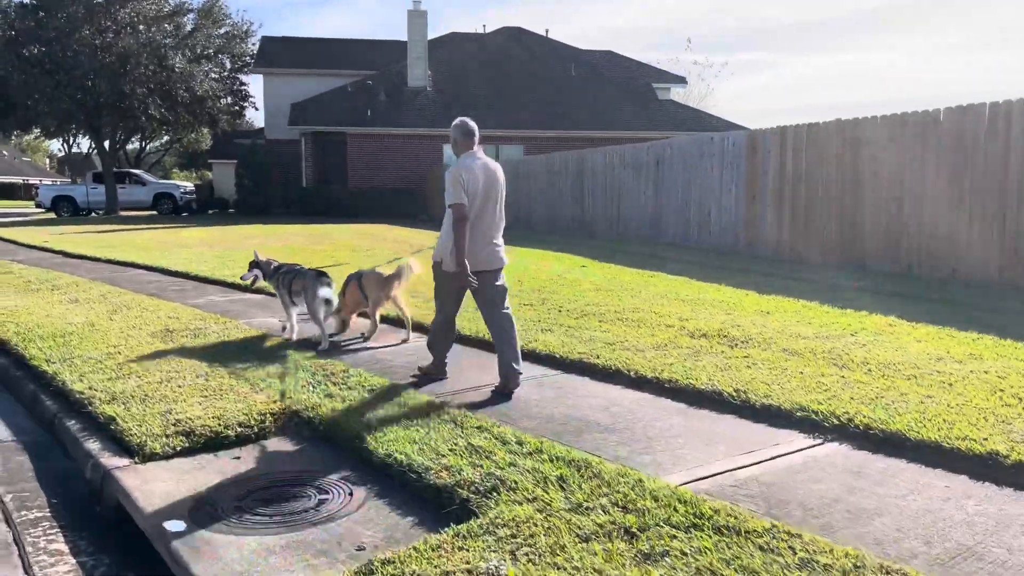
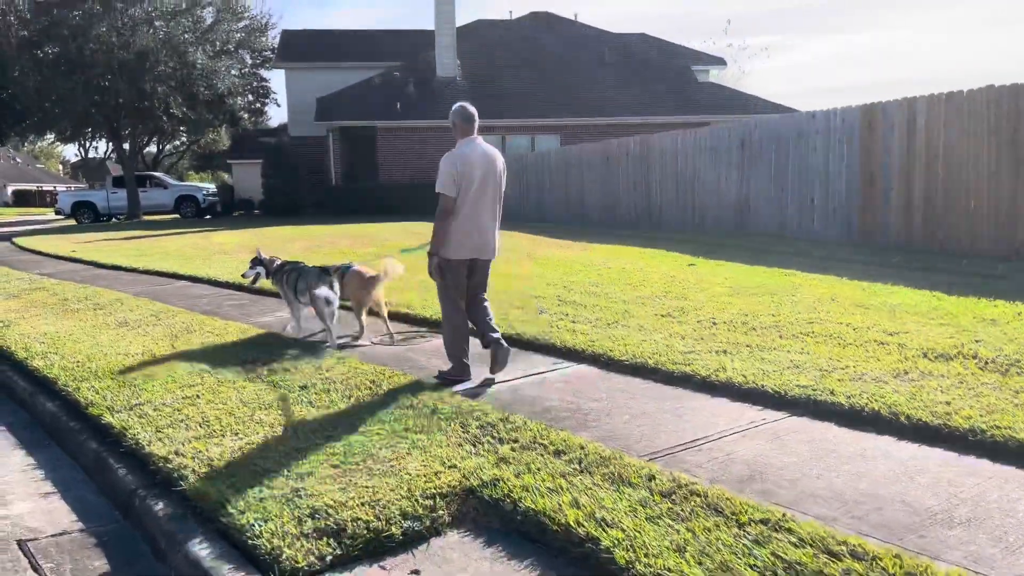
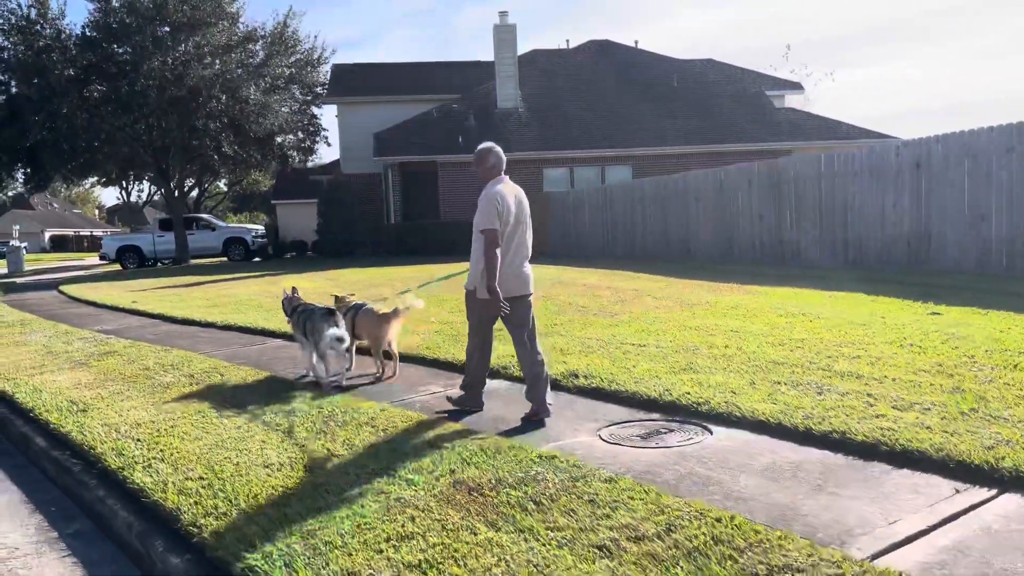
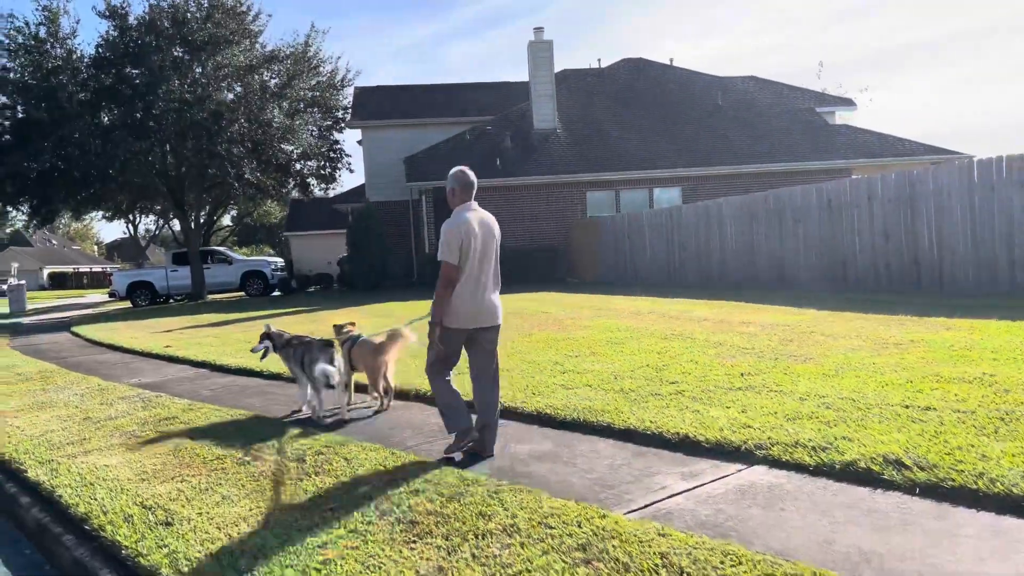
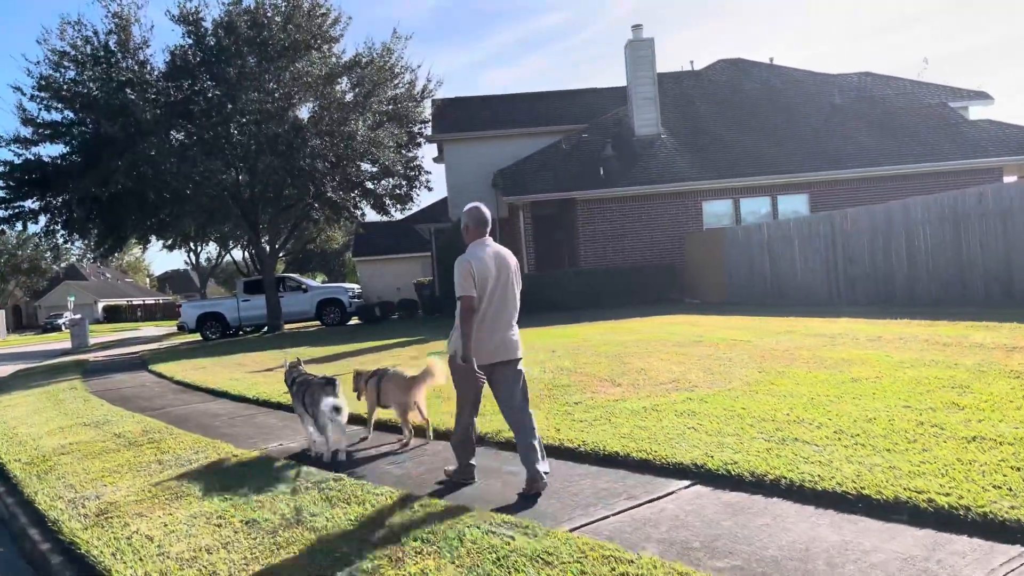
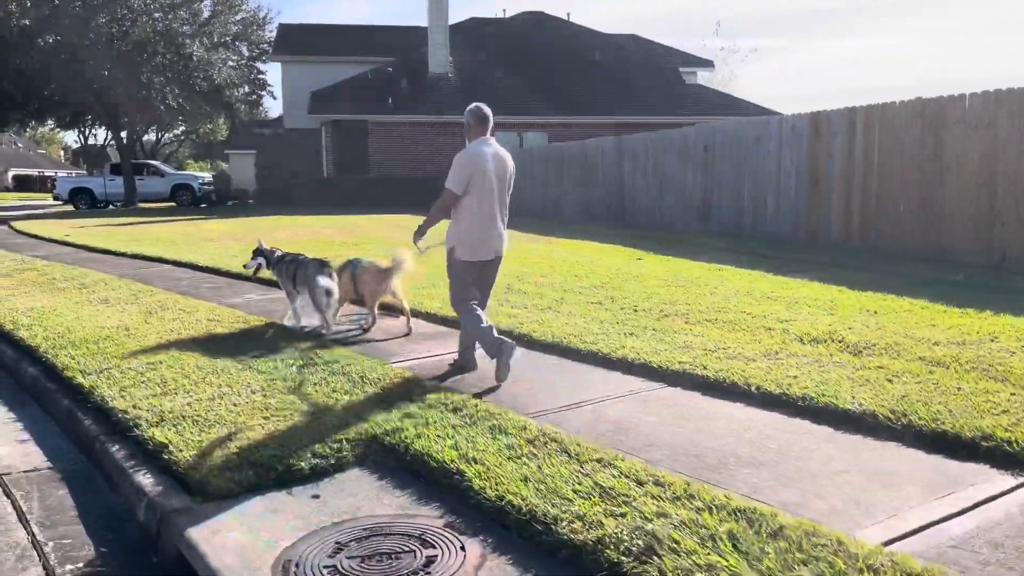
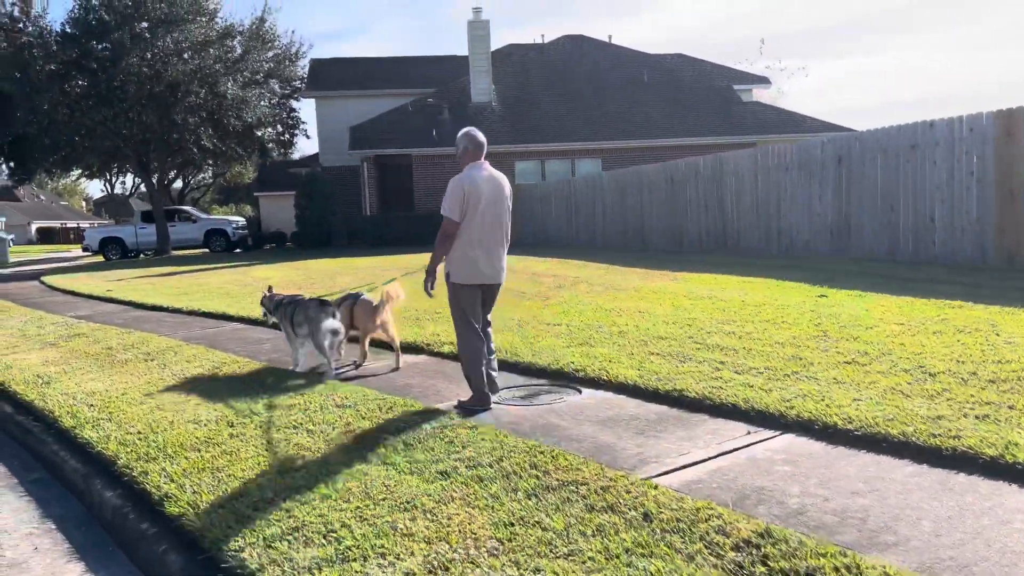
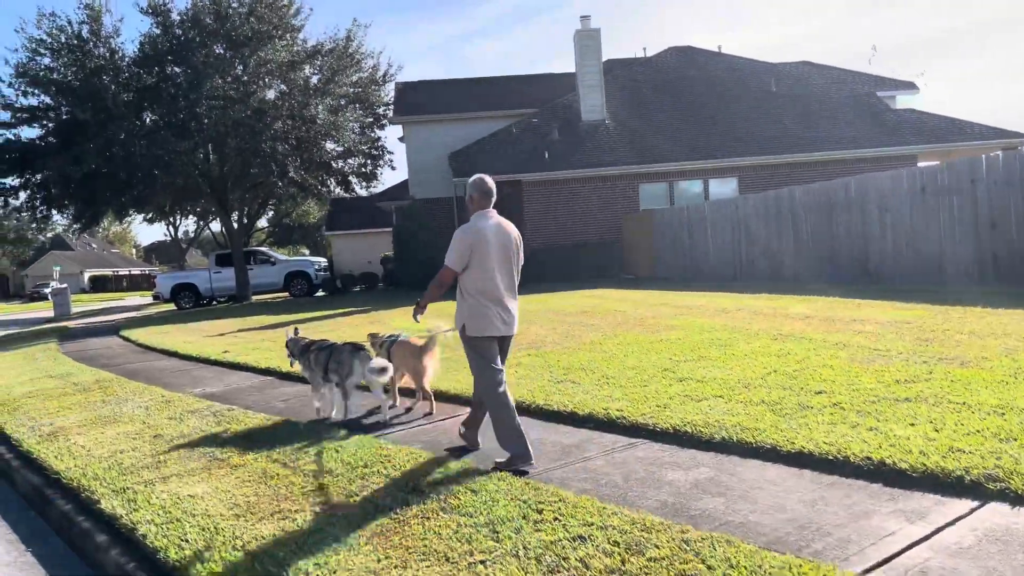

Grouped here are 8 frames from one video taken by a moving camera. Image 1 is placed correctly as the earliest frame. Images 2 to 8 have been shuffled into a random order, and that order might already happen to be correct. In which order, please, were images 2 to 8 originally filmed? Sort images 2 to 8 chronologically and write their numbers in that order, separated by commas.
6, 2, 7, 3, 4, 8, 5
